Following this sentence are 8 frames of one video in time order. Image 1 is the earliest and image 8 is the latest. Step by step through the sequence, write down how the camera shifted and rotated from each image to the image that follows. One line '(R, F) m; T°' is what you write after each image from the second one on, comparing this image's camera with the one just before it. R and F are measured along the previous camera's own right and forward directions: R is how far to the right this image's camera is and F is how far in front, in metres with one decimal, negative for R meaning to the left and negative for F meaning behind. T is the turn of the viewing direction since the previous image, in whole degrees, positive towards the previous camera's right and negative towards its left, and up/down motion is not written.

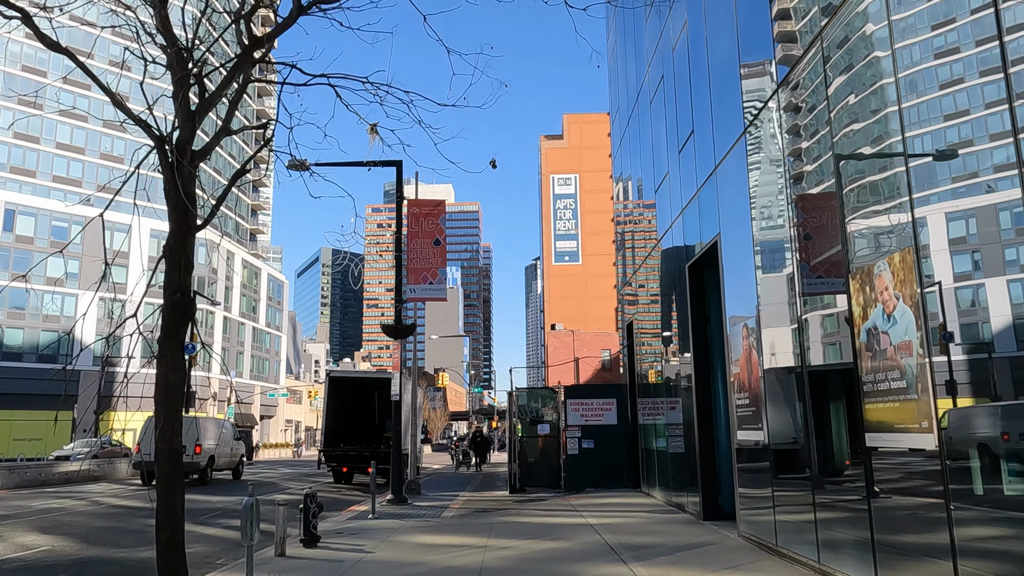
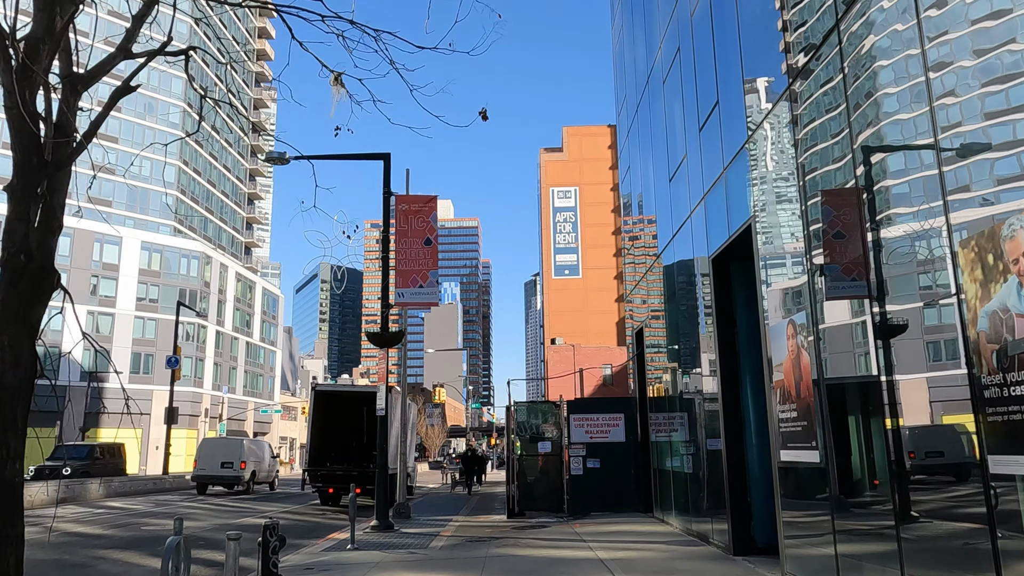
(0.0, +1.6) m; 0°
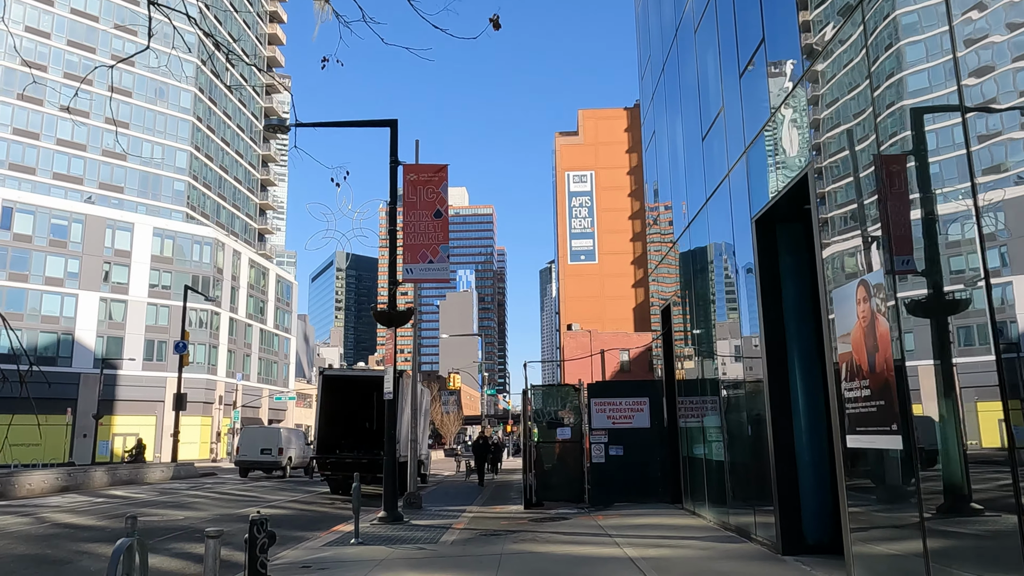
(0.0, +1.1) m; -1°
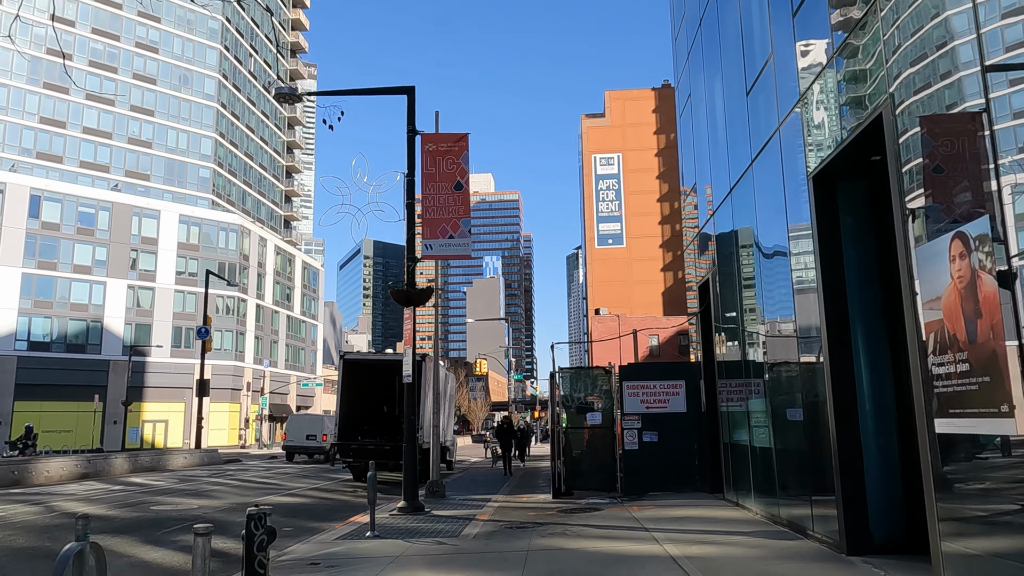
(0.0, +0.9) m; -2°
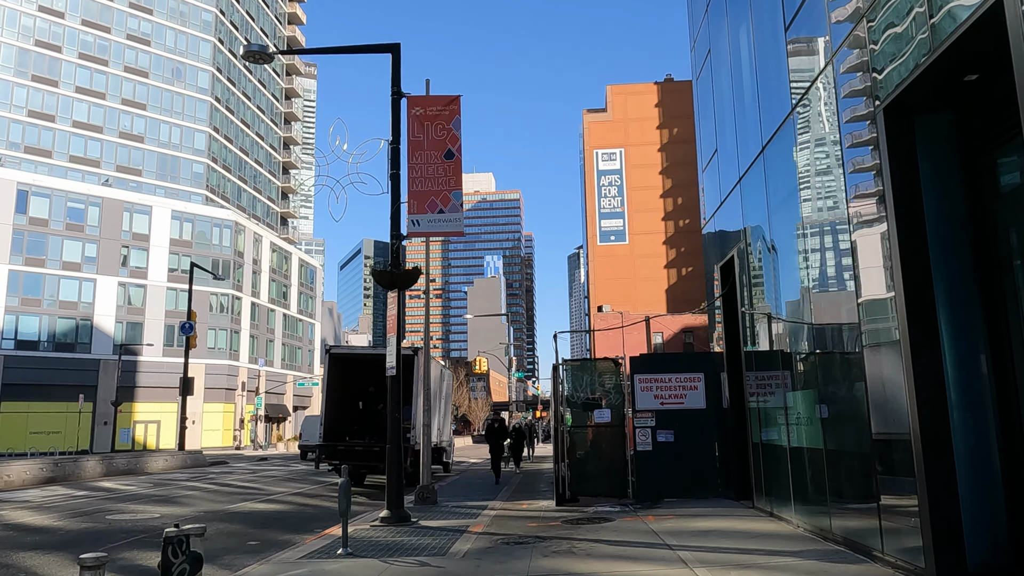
(+0.1, +1.6) m; 0°
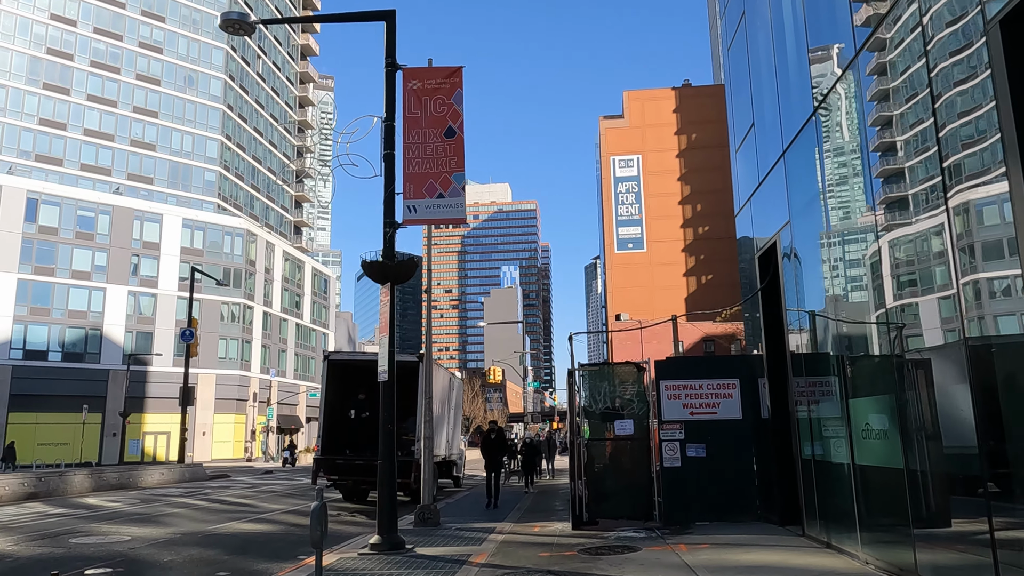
(+0.1, +1.5) m; -1°
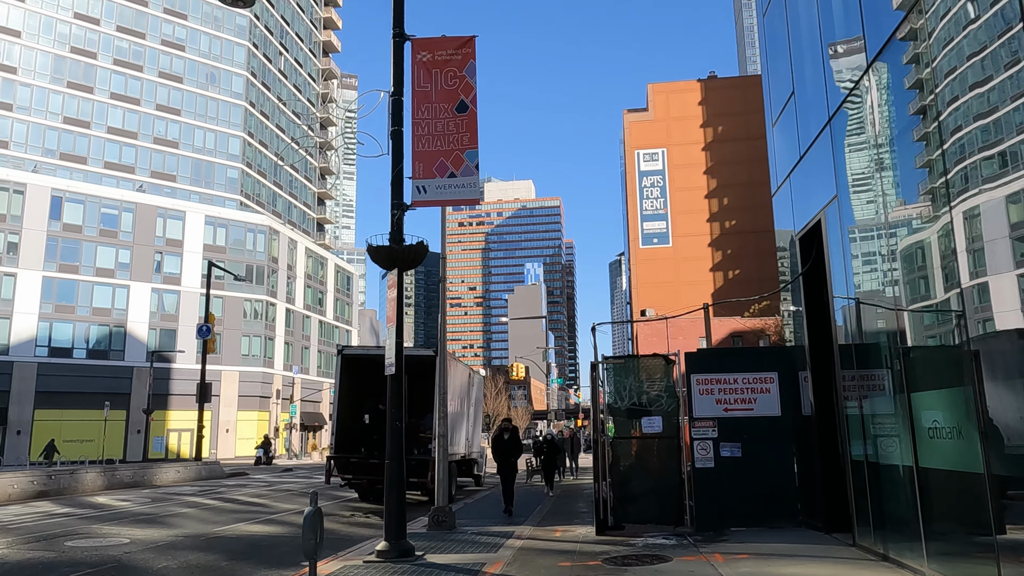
(+0.1, +0.8) m; -2°
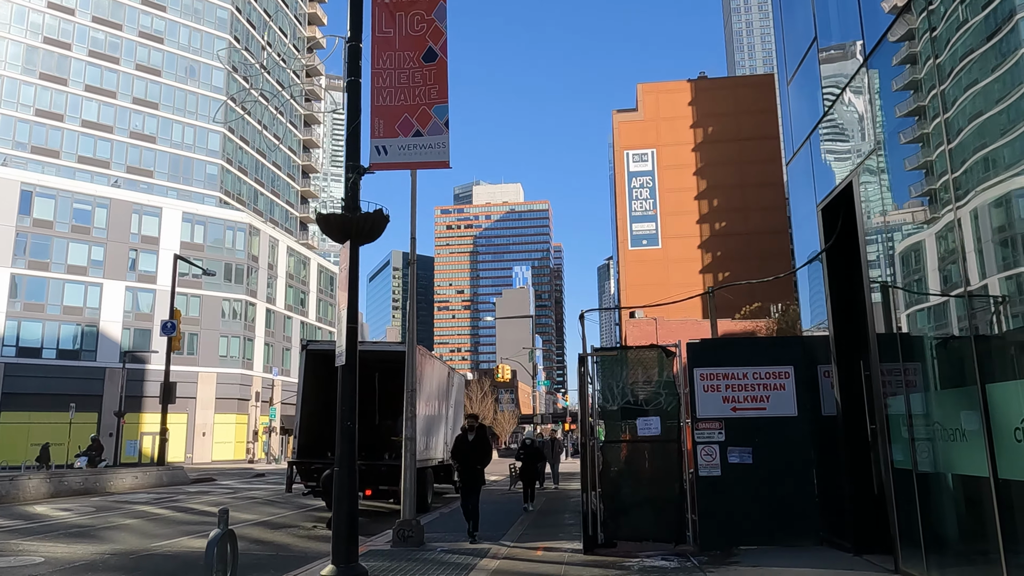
(+0.2, +1.5) m; +1°
